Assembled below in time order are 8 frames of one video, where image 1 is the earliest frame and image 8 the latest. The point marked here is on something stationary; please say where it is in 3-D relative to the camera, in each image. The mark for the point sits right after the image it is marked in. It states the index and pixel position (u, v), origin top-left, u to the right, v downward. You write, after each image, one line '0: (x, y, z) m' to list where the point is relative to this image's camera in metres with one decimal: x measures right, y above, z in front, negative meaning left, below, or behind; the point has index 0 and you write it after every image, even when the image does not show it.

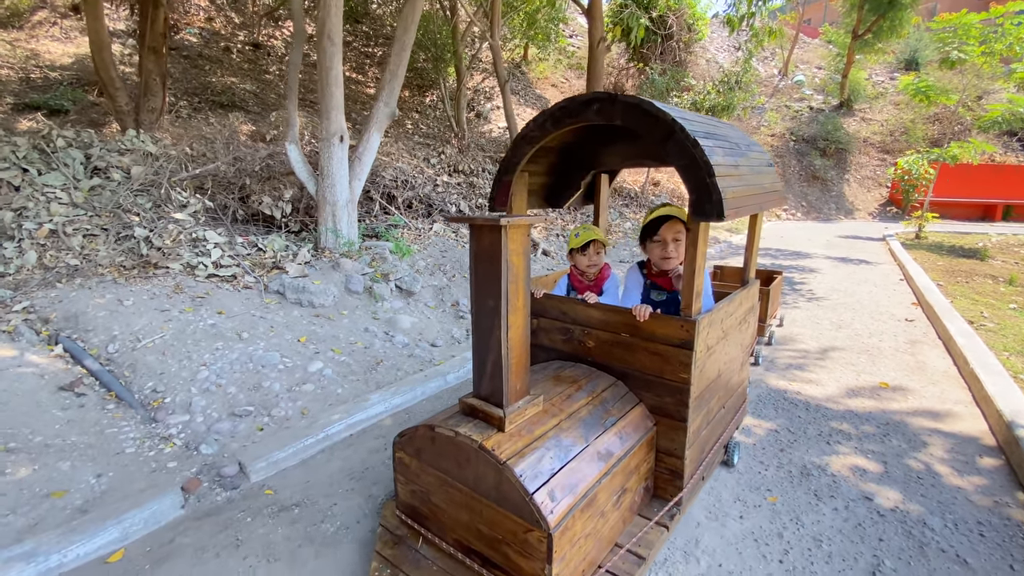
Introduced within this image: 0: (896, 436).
0: (+2.6, -1.0, +3.2) m
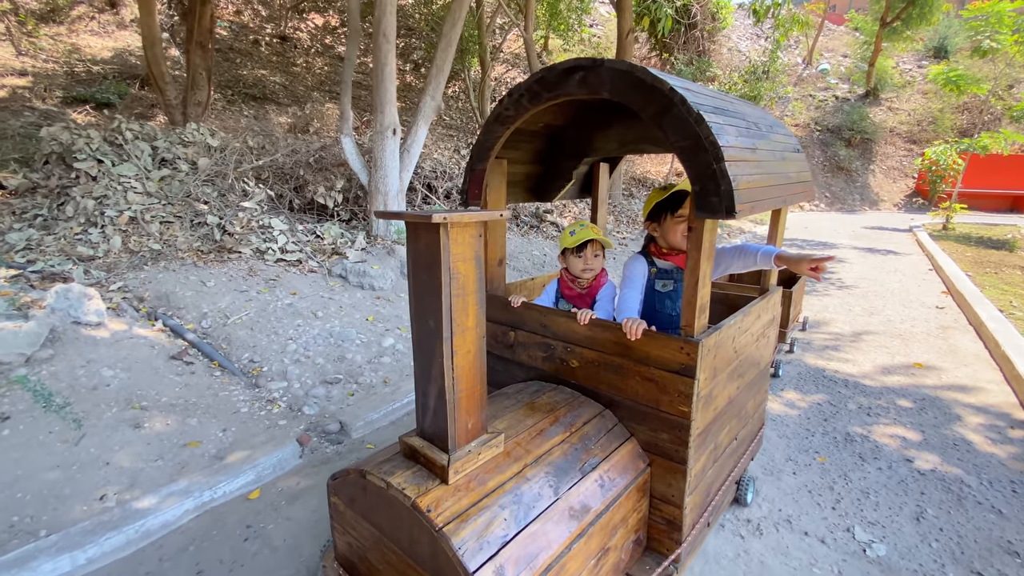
0: (+3.0, -0.9, +3.5) m
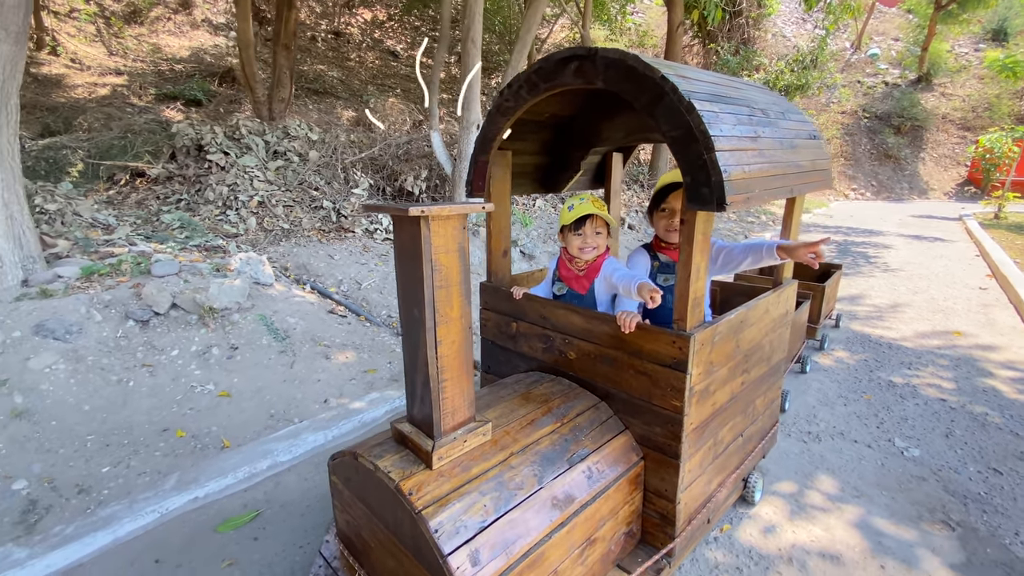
0: (+3.8, -0.7, +4.1) m
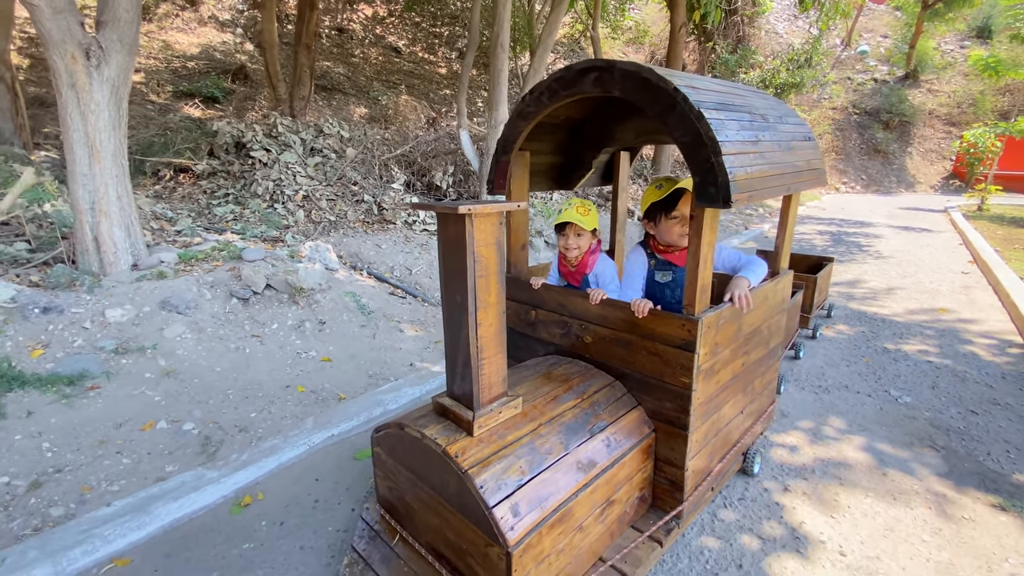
0: (+4.3, -0.5, +4.7) m
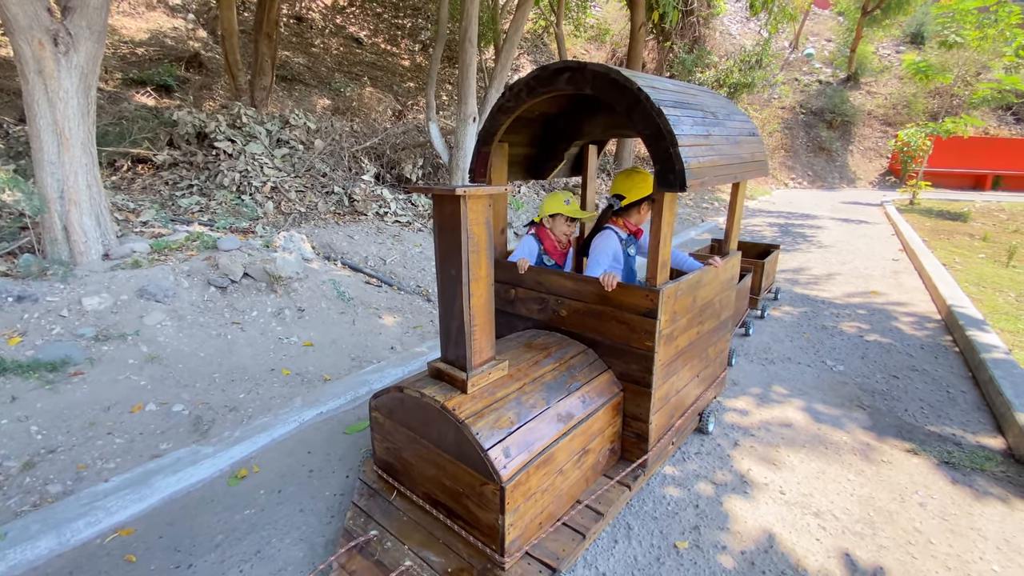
0: (+4.0, -0.3, +5.2) m
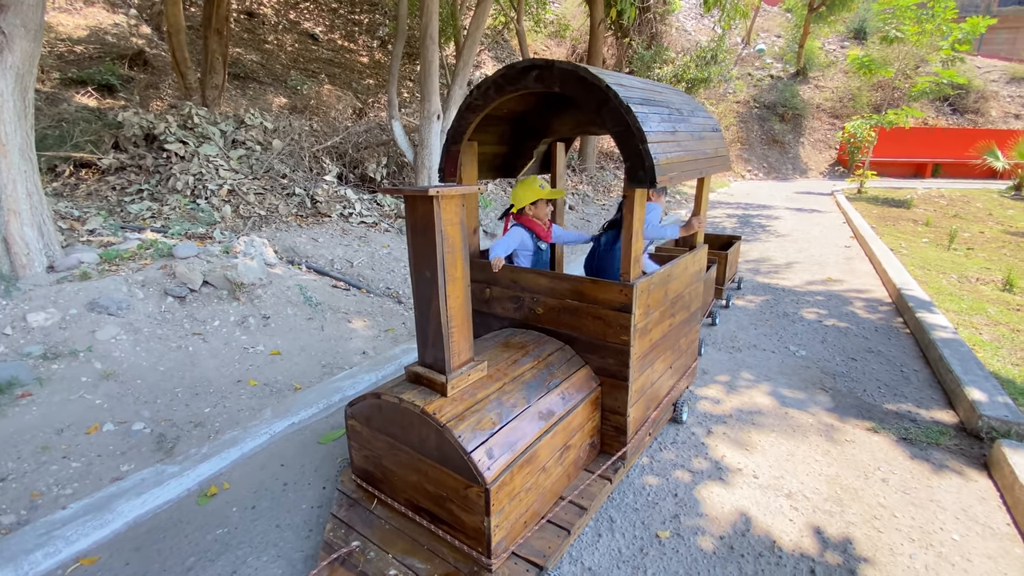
0: (+3.7, -0.1, +5.5) m
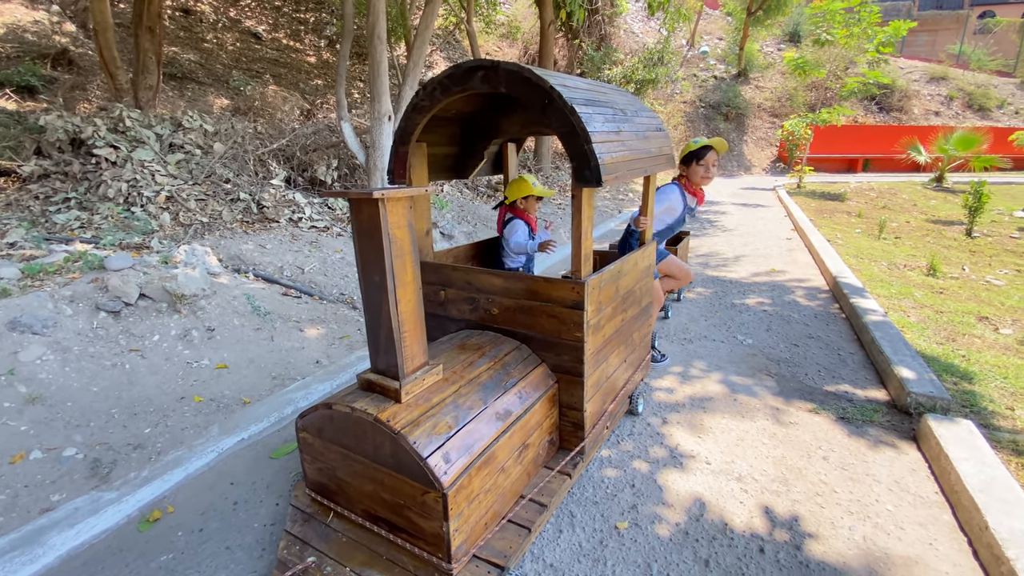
0: (+3.2, 0.0, +5.8) m
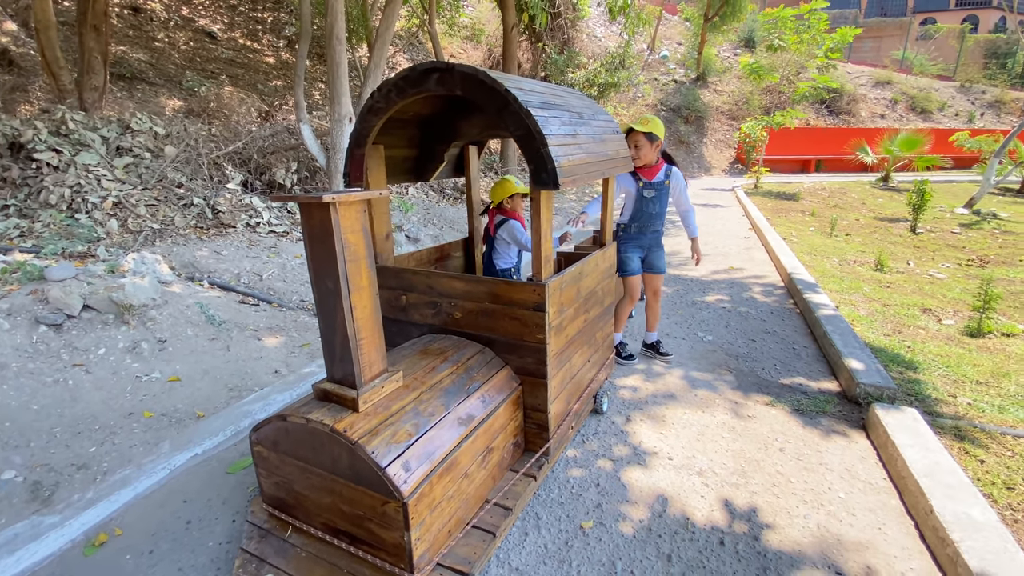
0: (+2.8, 0.0, +5.9) m
